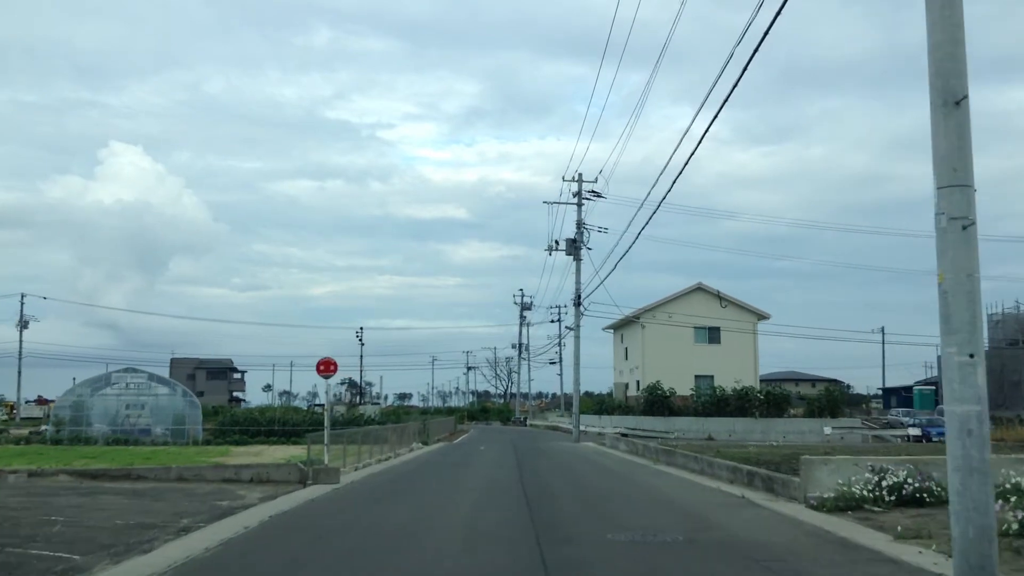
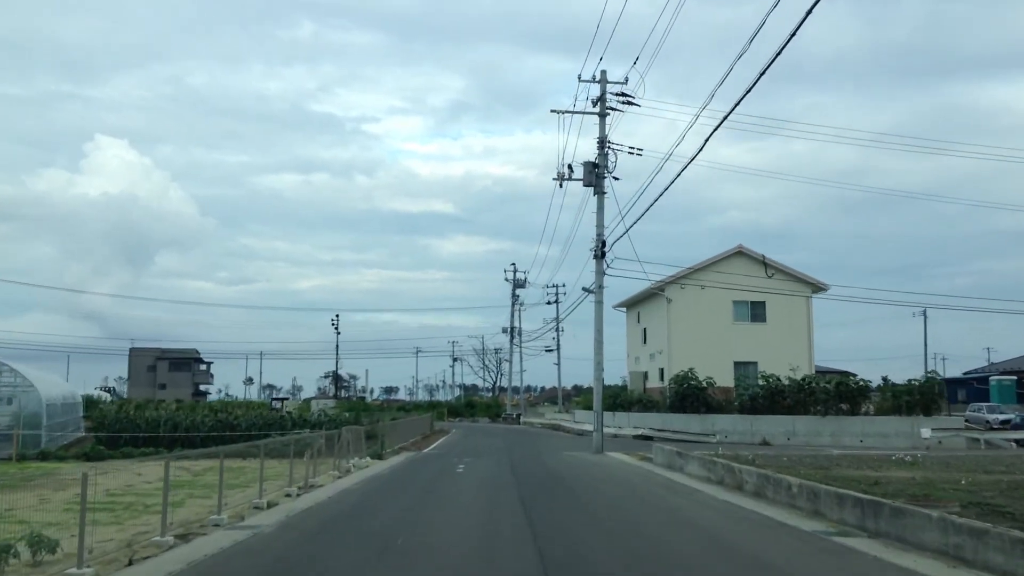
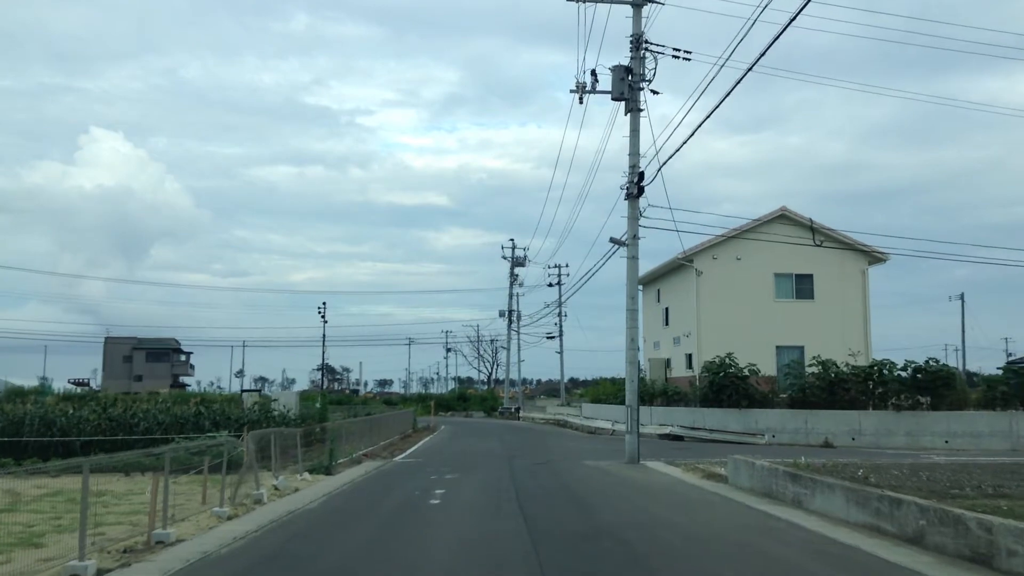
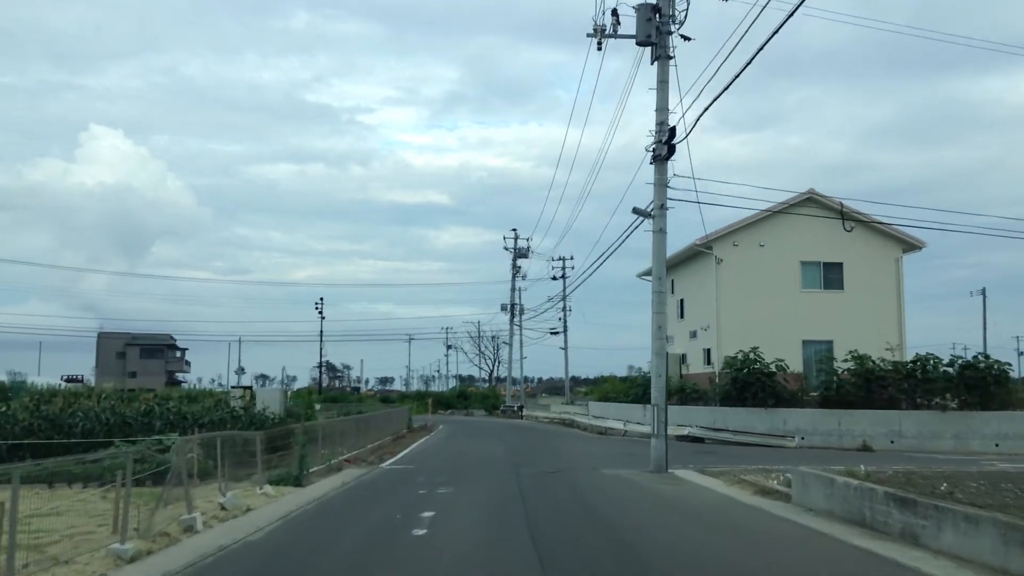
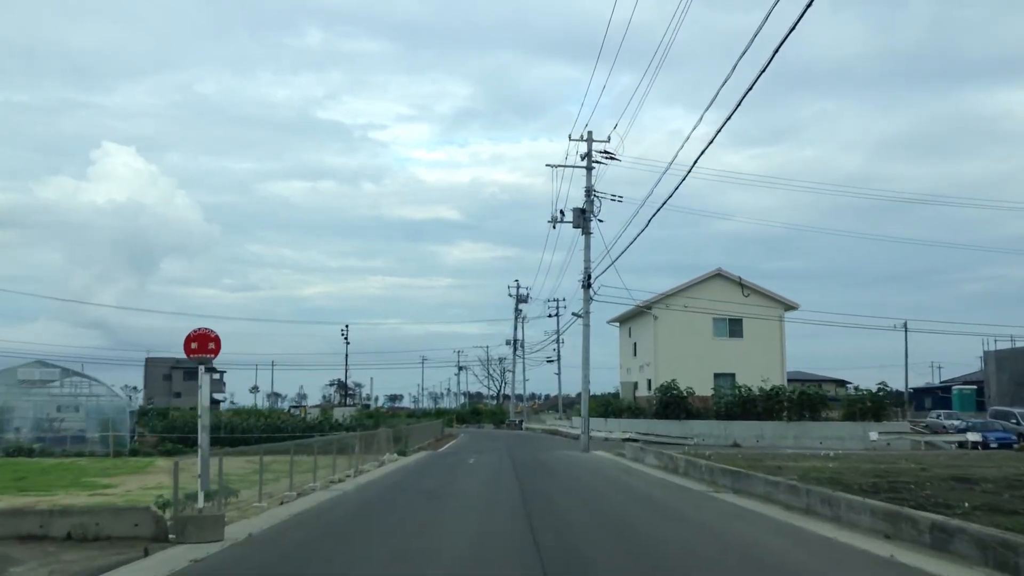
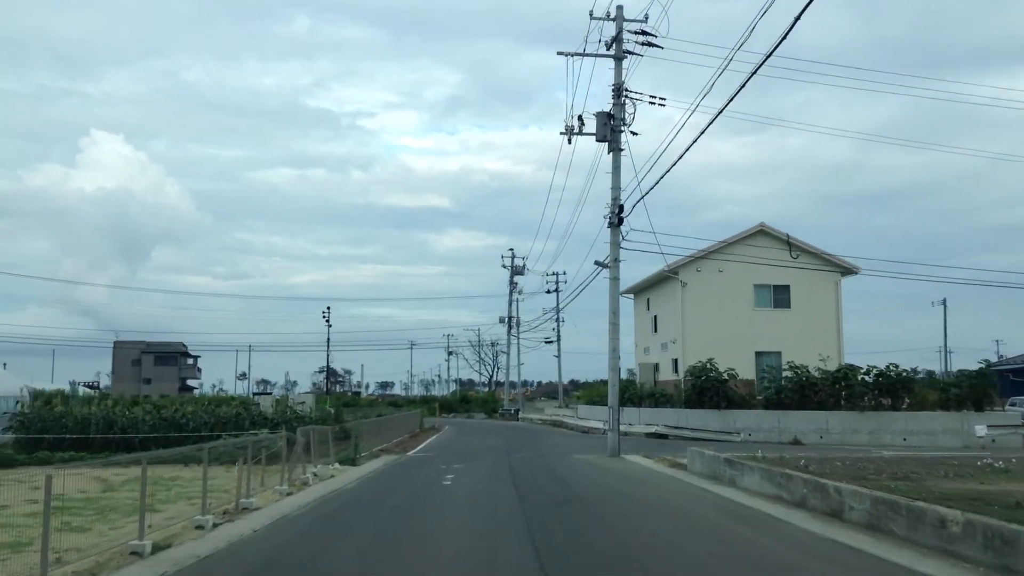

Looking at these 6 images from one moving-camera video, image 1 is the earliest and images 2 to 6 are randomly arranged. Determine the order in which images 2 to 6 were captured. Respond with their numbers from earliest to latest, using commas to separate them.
5, 2, 6, 3, 4
